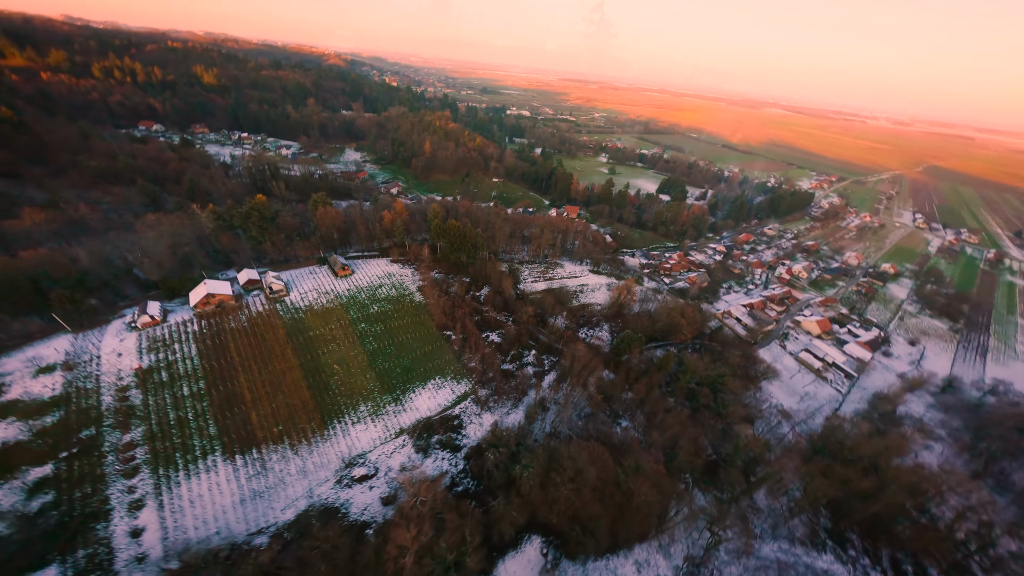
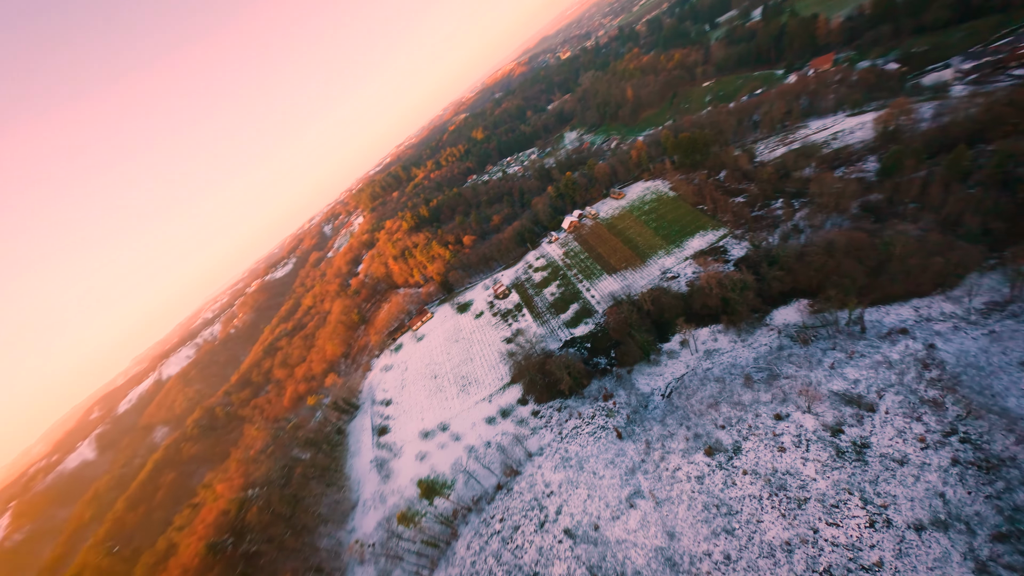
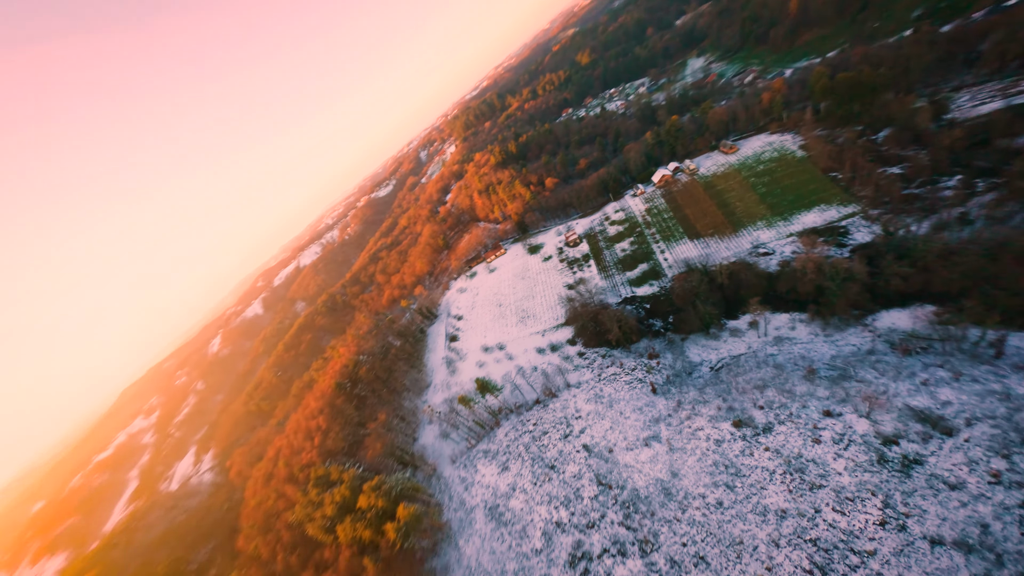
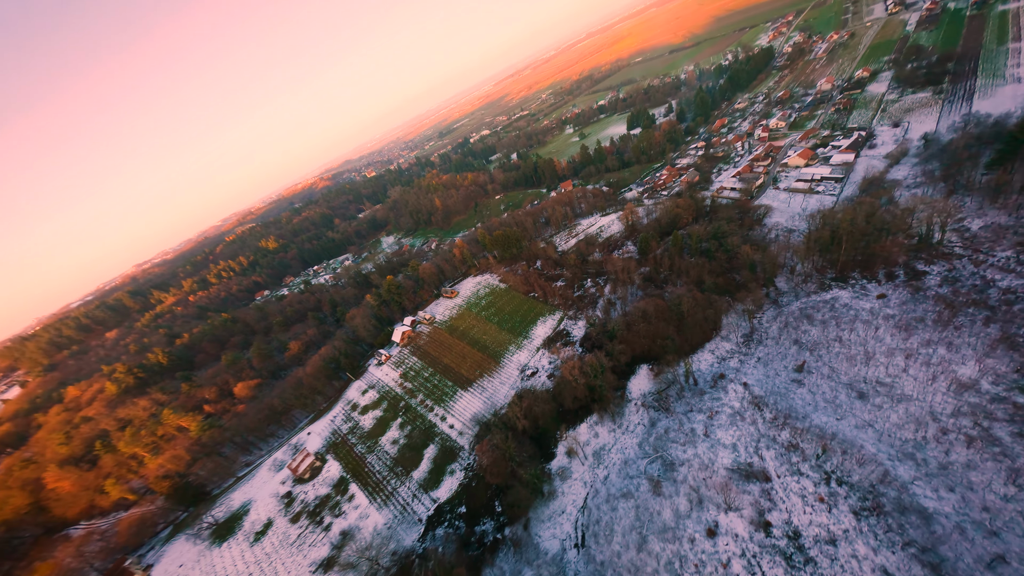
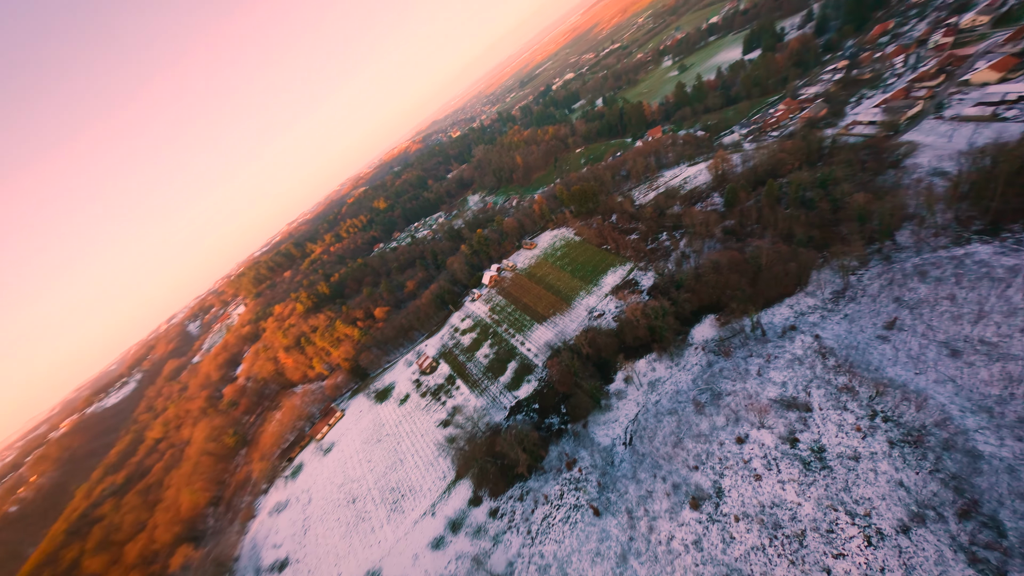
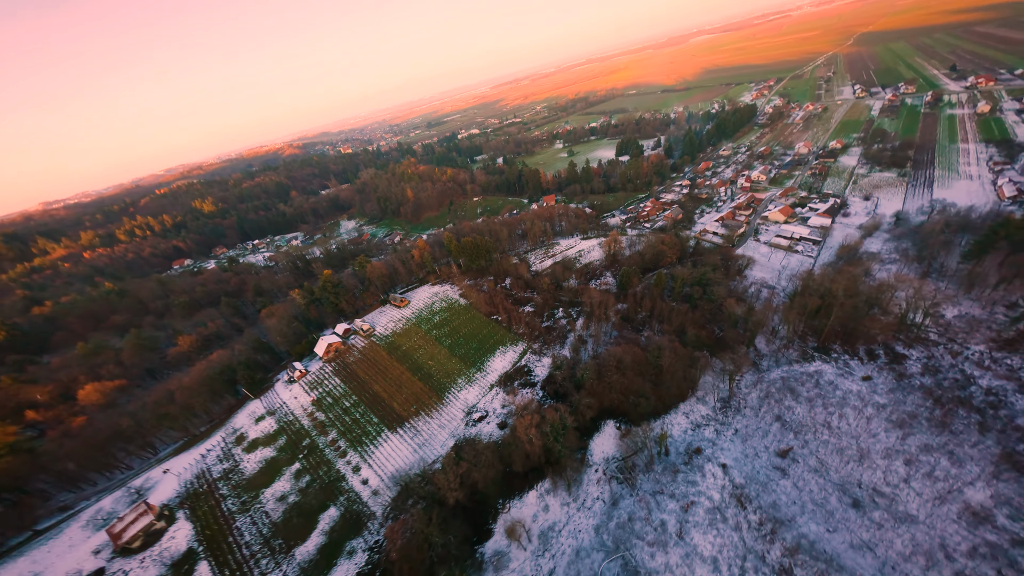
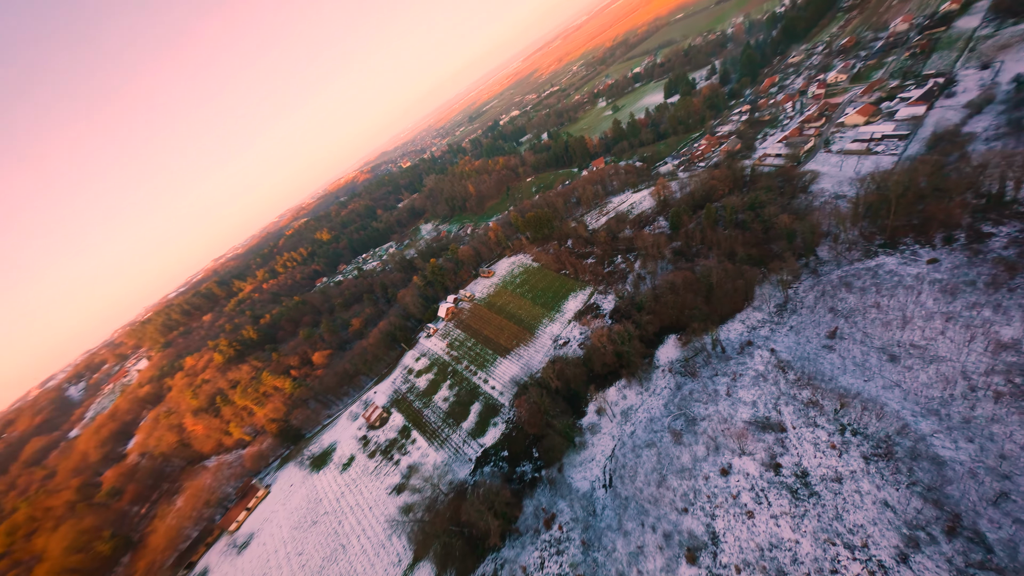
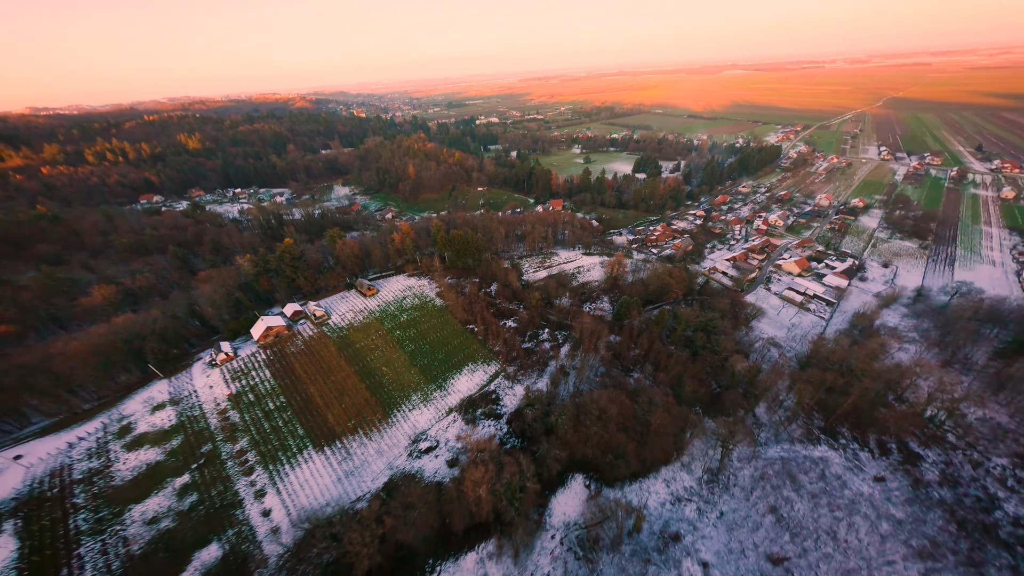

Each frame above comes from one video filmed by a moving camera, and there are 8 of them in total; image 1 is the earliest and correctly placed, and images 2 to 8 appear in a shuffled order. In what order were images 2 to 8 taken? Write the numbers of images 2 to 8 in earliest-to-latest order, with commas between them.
8, 6, 4, 7, 5, 2, 3
